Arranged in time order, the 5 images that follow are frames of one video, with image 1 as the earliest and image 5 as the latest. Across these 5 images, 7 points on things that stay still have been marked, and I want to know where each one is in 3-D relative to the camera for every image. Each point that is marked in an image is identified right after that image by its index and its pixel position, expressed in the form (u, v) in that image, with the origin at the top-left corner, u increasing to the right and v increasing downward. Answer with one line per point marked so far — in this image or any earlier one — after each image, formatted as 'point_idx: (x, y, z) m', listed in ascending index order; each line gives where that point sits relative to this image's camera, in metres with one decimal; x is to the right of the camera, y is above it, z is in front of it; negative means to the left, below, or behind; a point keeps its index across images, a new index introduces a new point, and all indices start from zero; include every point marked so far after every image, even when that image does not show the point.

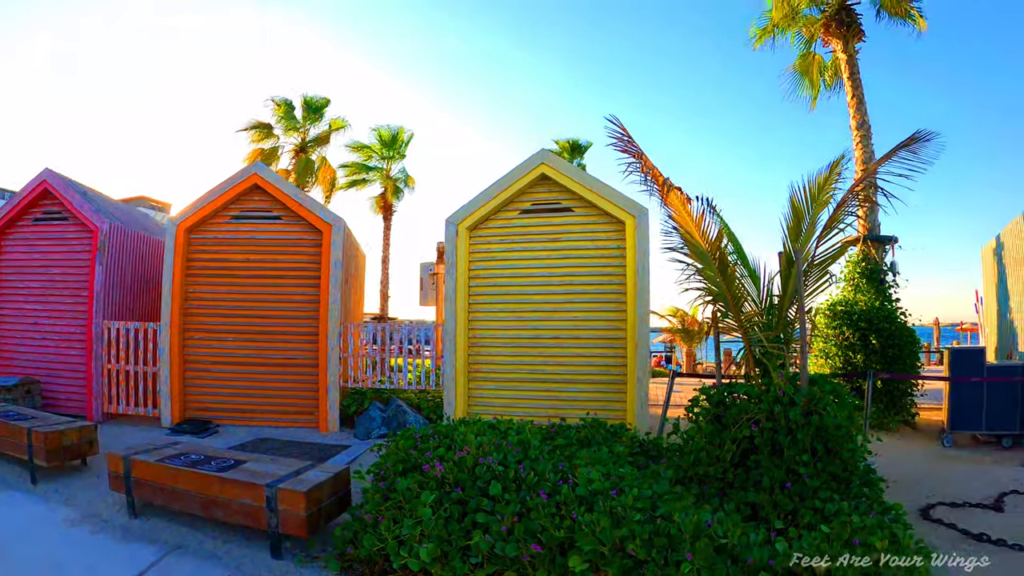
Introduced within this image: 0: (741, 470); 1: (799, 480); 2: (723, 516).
0: (+2.0, -1.6, +5.7) m
1: (+2.4, -1.7, +5.5) m
2: (+1.8, -1.9, +5.4) m
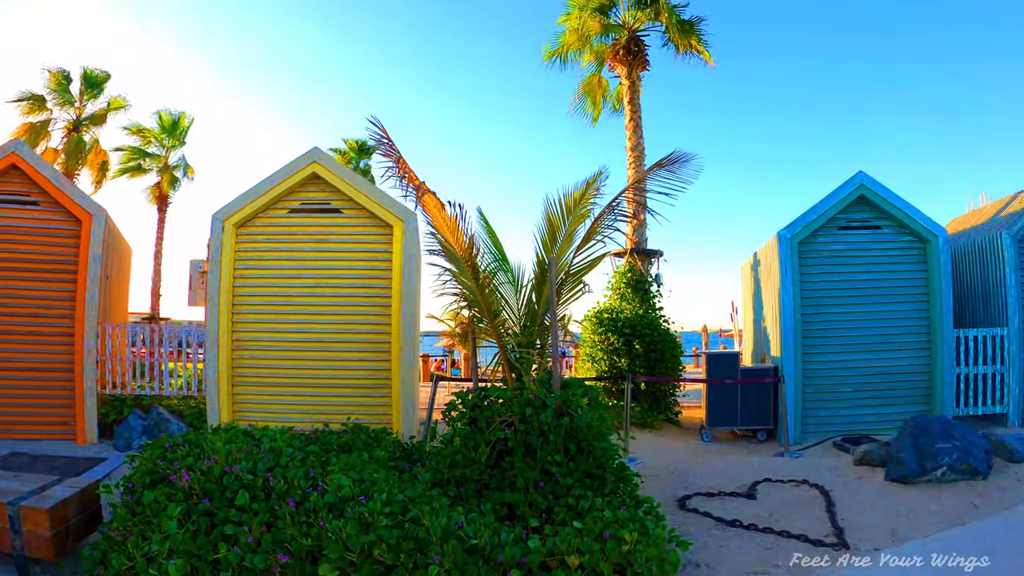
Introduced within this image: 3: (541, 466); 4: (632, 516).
0: (-0.2, -1.6, +5.5) m
1: (+0.3, -1.6, +5.4) m
2: (-0.3, -1.9, +5.2) m
3: (+0.2, -1.5, +5.4) m
4: (+1.0, -1.9, +5.4) m
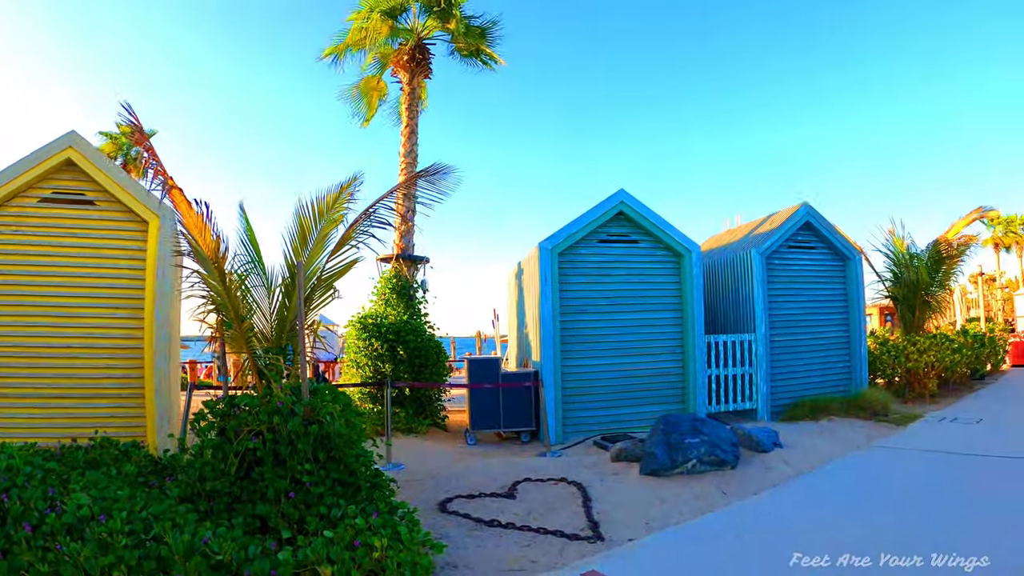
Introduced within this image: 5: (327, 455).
0: (-2.2, -1.6, +5.4) m
1: (-1.8, -1.7, +5.3) m
2: (-2.3, -2.0, +5.1) m
3: (-1.8, -1.6, +5.3) m
4: (-1.1, -1.9, +5.3) m
5: (-1.6, -1.4, +5.4) m
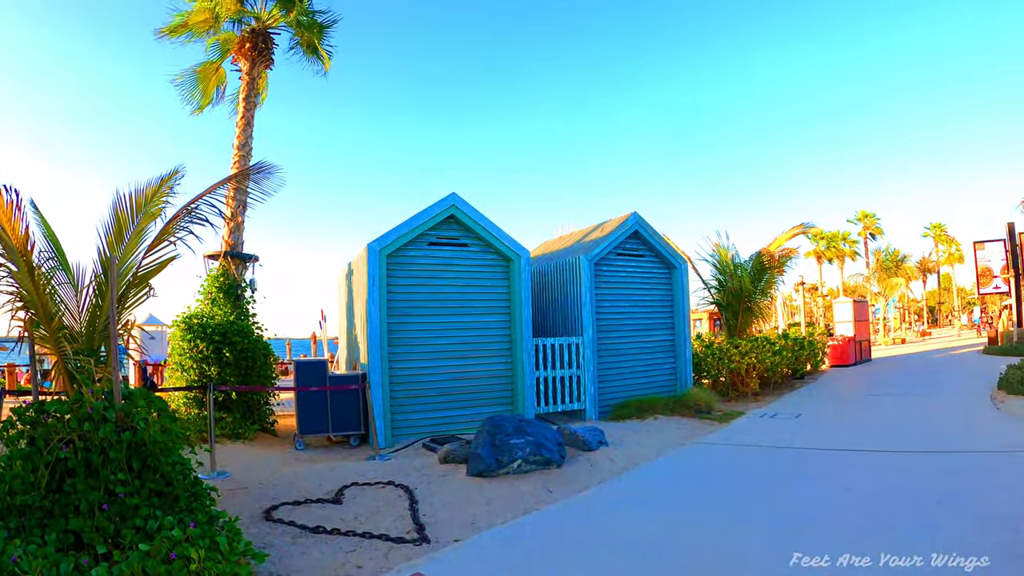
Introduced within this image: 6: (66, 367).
0: (-3.7, -1.7, +5.3) m
1: (-3.2, -1.7, +5.2) m
2: (-3.8, -2.0, +5.0) m
3: (-3.3, -1.6, +5.2) m
4: (-2.5, -2.0, +5.3) m
5: (-3.1, -1.5, +5.3) m
6: (-3.7, -0.7, +5.2) m
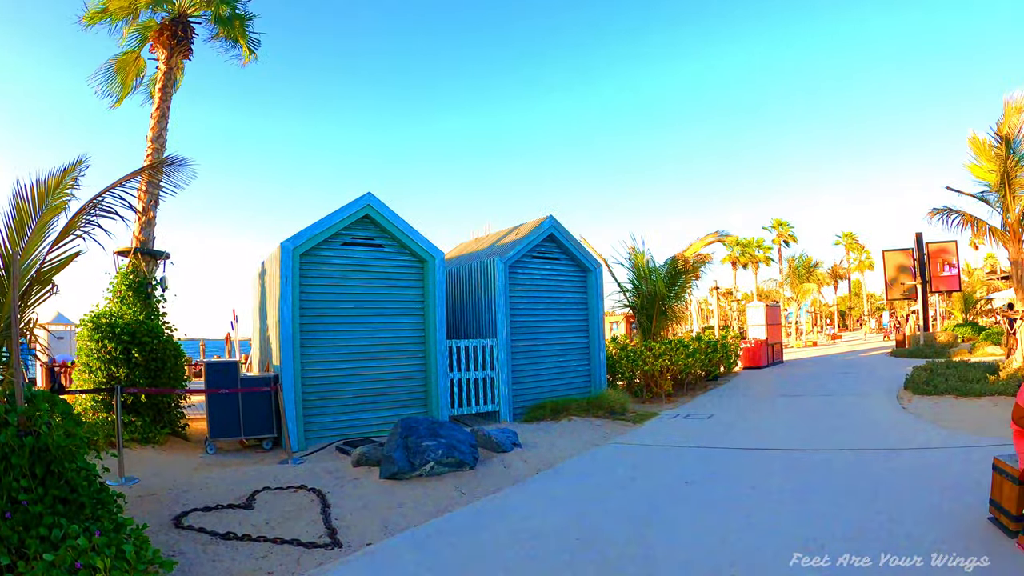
0: (-4.5, -1.7, +5.2) m
1: (-4.0, -1.7, +5.1) m
2: (-4.5, -2.0, +4.8) m
3: (-4.1, -1.6, +5.1) m
4: (-3.3, -2.0, +5.2) m
5: (-3.8, -1.5, +5.2) m
6: (-4.4, -0.7, +5.1) m
